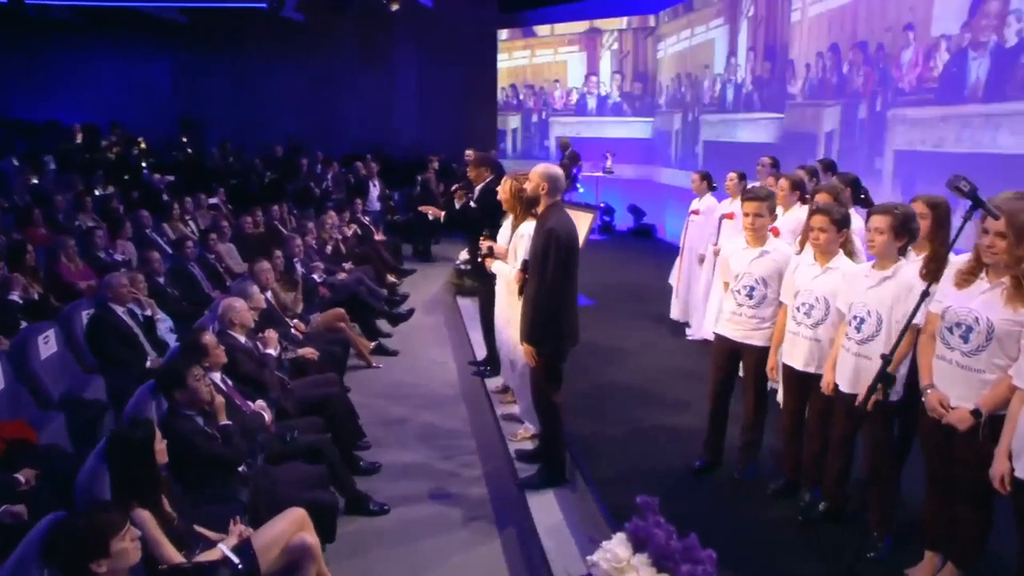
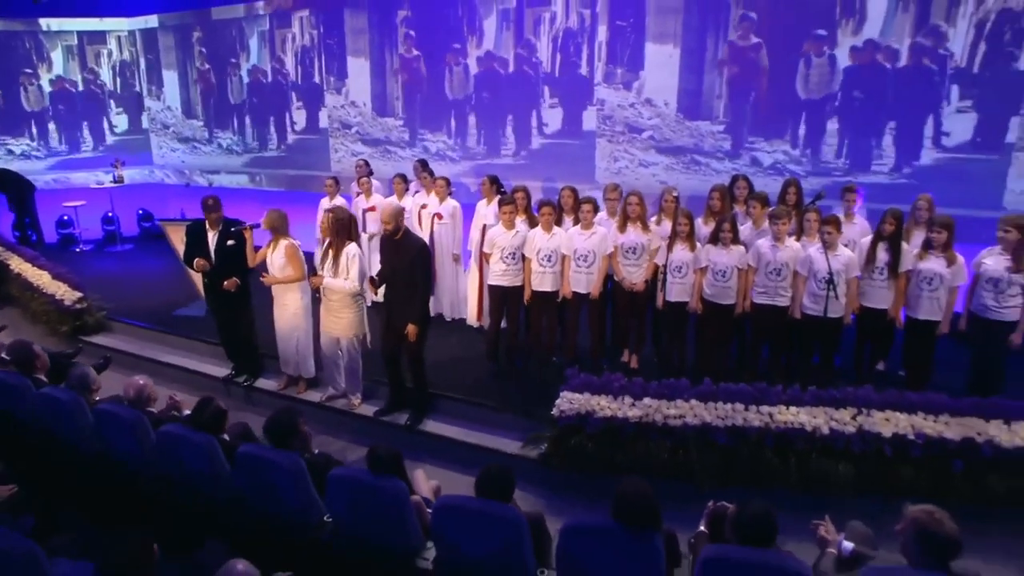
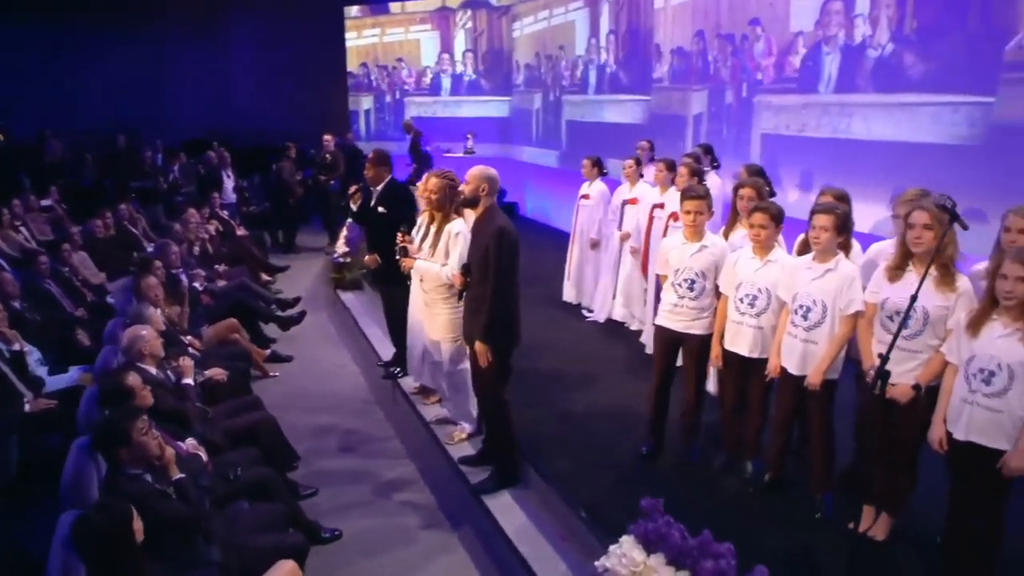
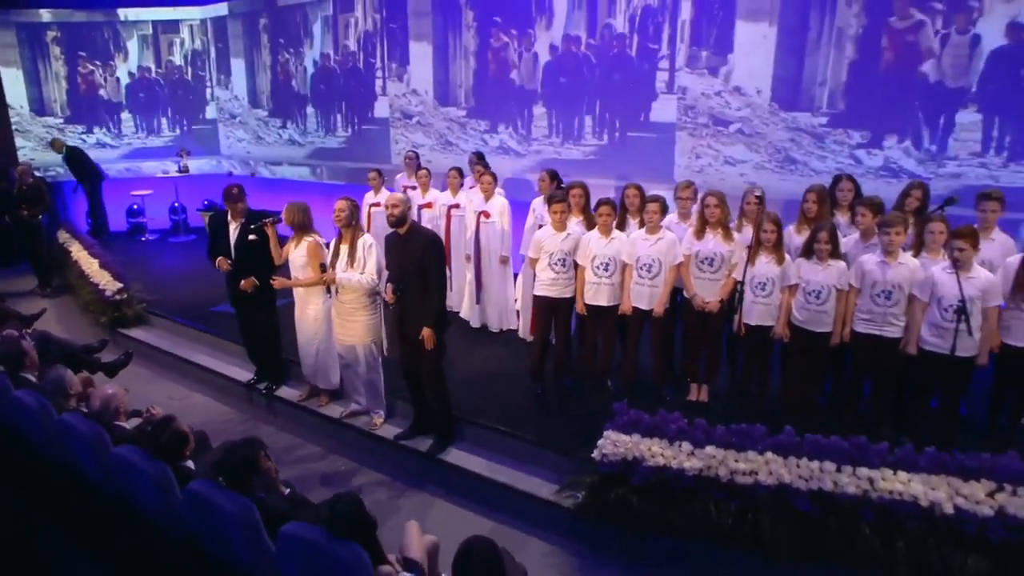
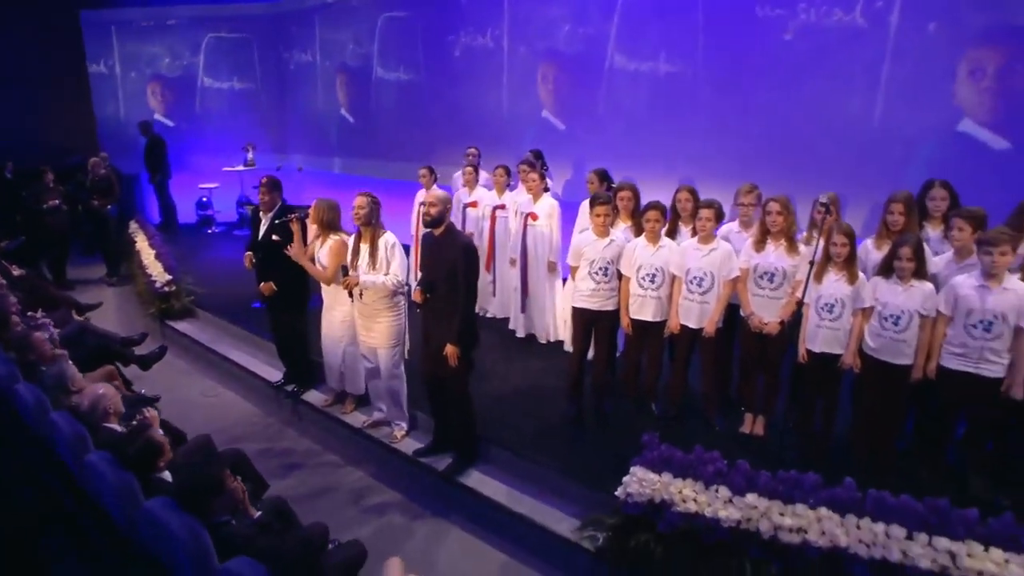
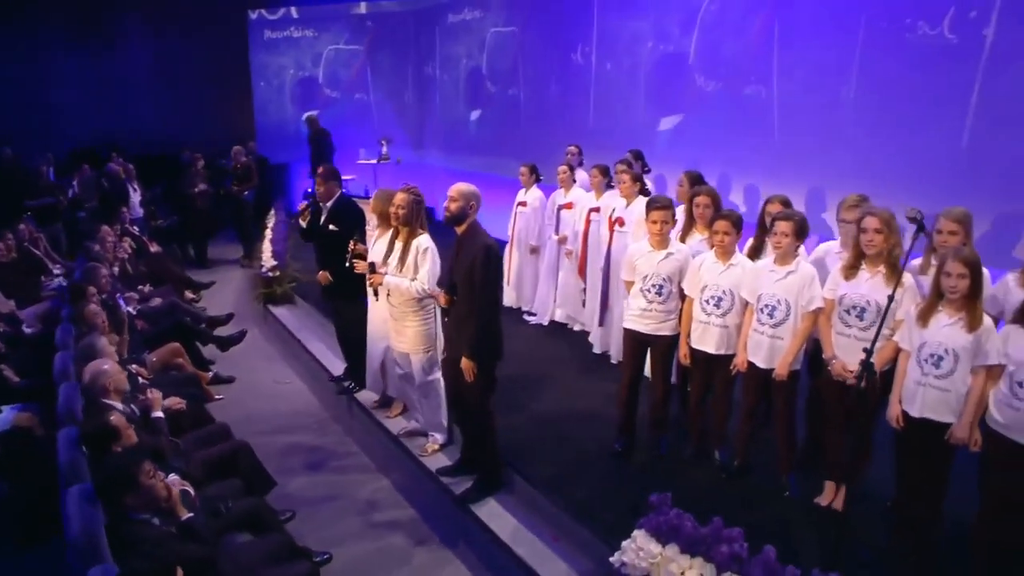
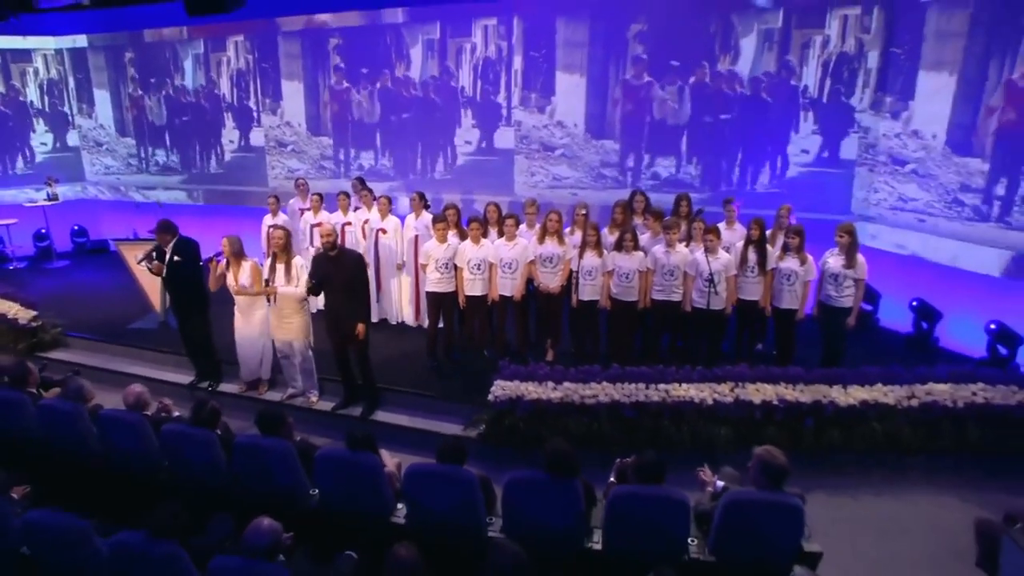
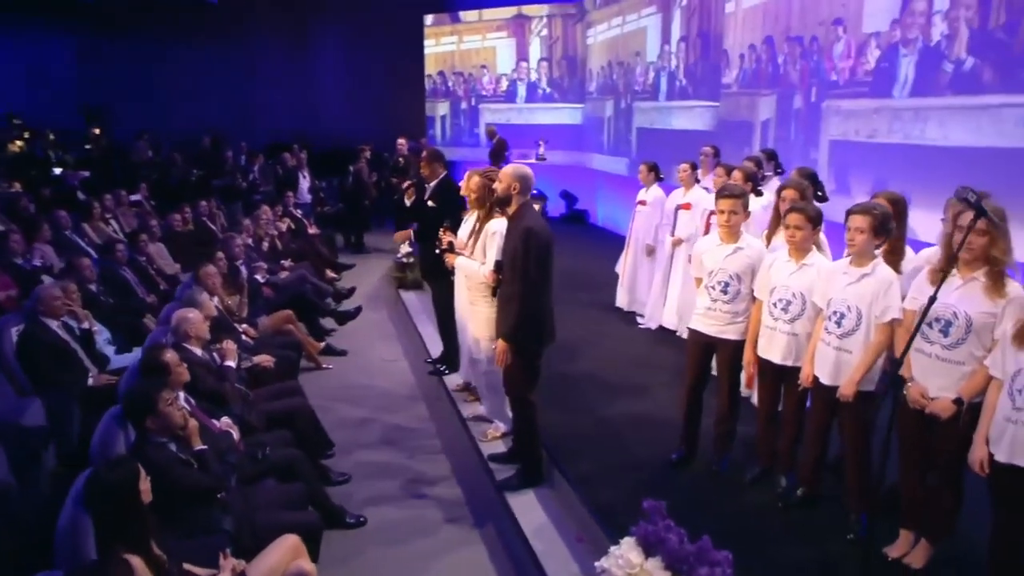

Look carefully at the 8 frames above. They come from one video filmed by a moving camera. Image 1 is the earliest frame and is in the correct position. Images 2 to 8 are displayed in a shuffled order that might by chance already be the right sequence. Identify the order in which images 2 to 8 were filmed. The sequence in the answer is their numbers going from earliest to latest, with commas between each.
8, 3, 6, 5, 4, 2, 7
